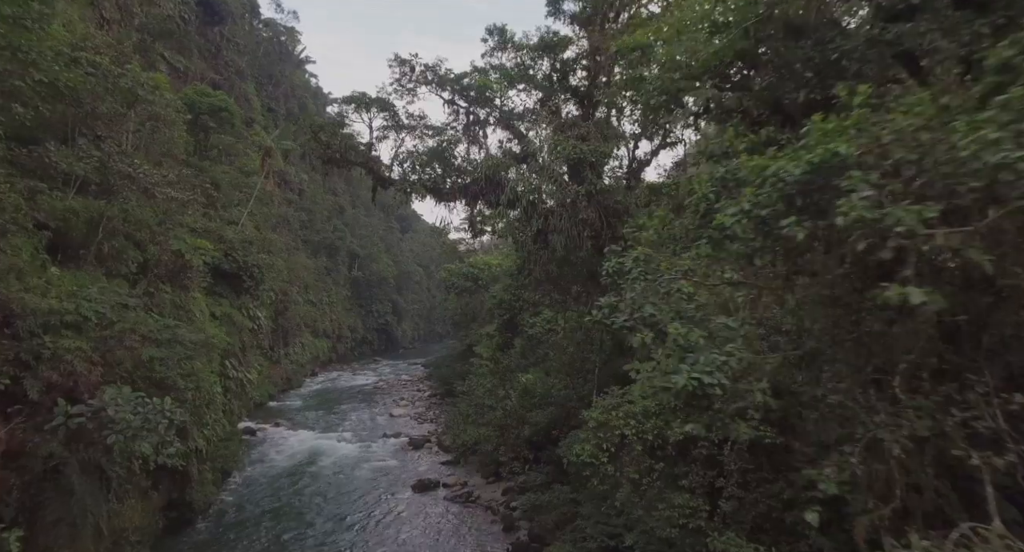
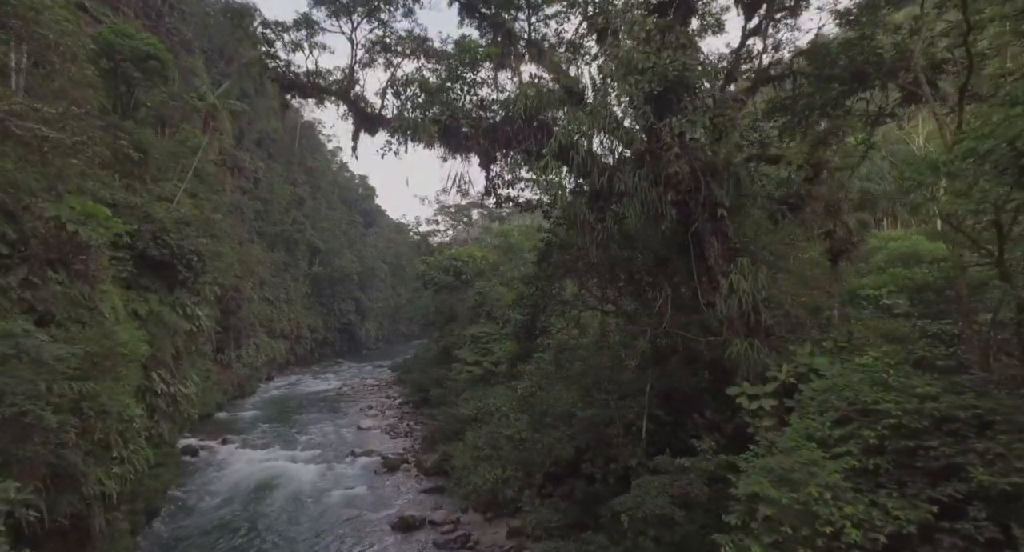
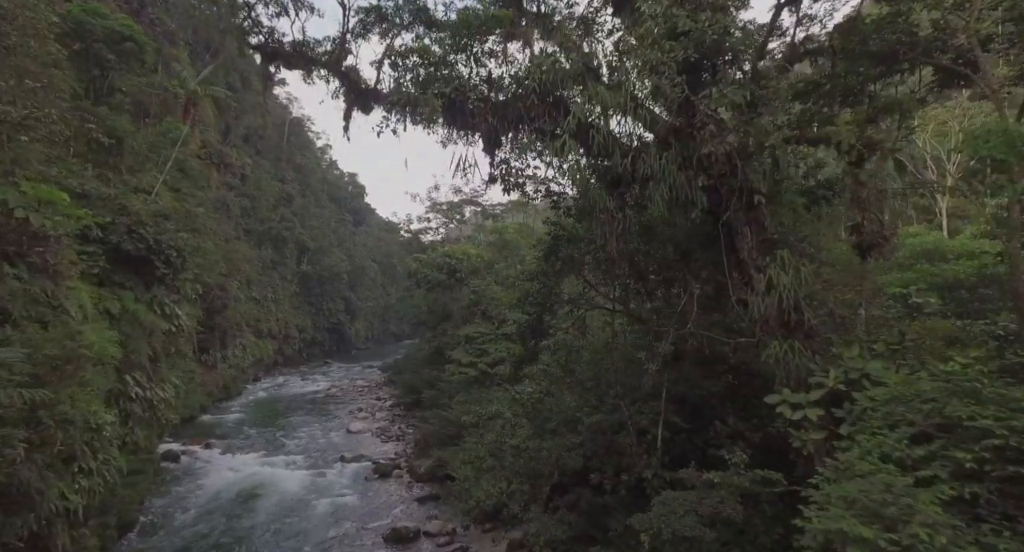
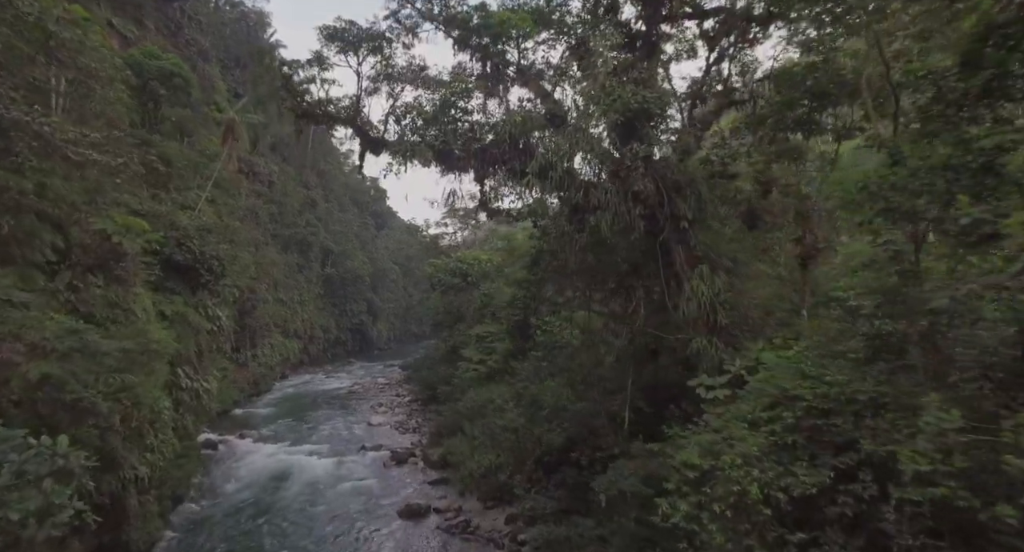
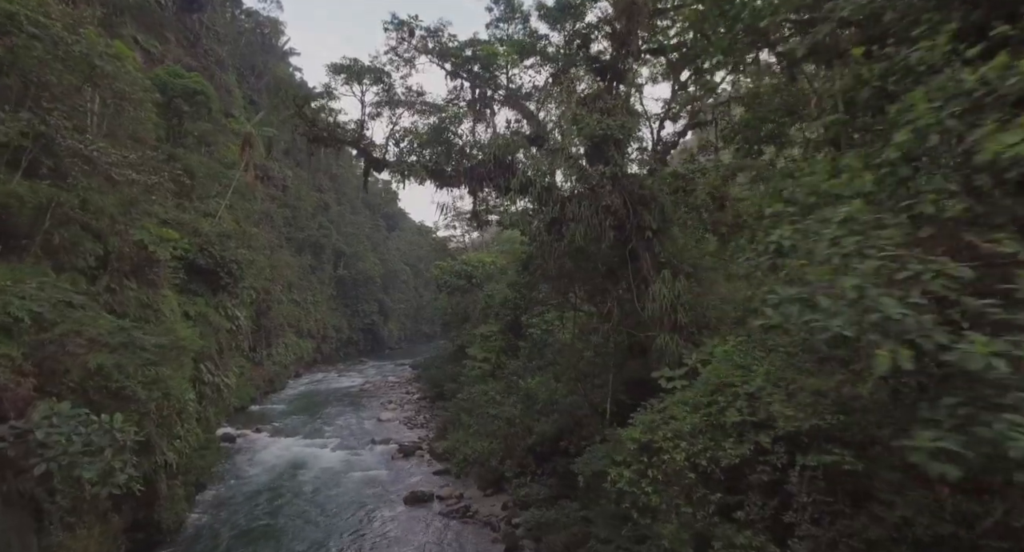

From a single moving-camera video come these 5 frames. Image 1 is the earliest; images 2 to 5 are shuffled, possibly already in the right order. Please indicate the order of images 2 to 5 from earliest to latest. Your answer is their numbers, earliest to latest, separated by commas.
5, 4, 2, 3
